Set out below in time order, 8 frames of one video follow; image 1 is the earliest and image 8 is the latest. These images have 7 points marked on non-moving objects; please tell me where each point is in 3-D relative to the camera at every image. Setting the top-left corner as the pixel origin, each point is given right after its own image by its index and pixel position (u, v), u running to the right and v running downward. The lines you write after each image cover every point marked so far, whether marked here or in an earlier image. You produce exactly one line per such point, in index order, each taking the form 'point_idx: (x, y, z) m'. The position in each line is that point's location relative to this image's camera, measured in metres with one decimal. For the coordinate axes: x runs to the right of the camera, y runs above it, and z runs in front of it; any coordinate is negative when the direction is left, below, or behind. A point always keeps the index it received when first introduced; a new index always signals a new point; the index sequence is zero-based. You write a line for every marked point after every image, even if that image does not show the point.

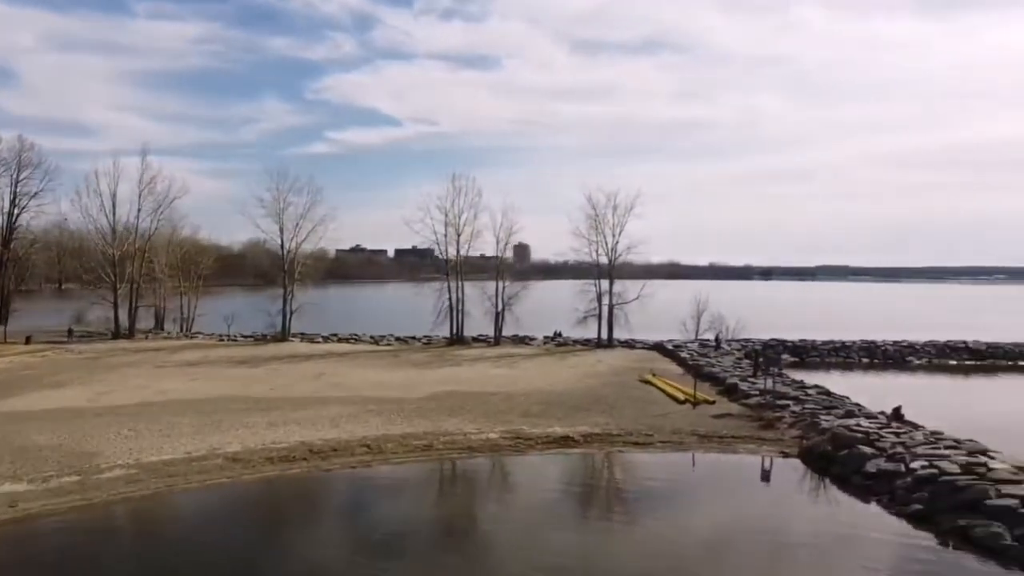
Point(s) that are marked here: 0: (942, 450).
0: (+5.1, -1.9, +9.7) m
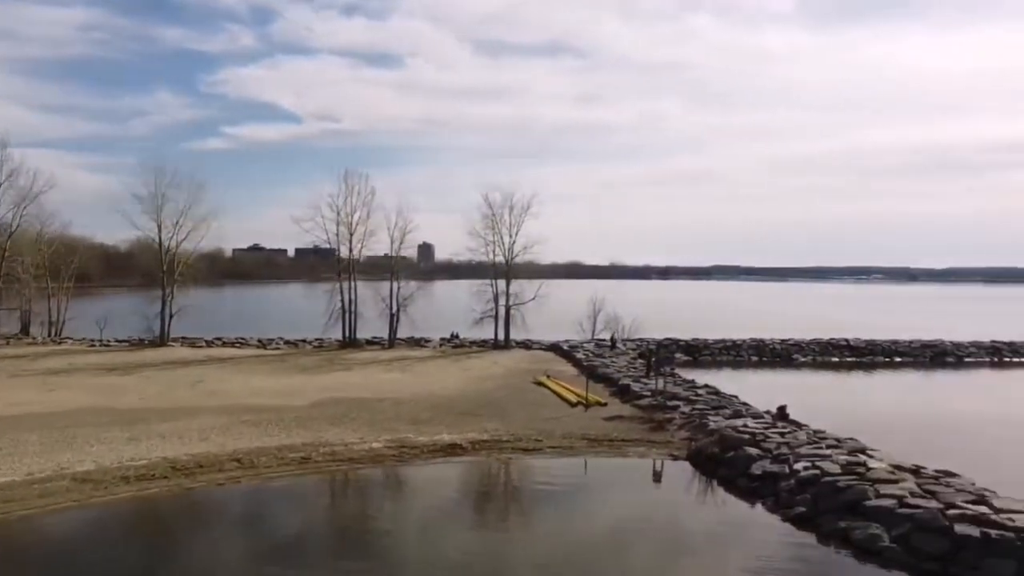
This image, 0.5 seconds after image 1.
0: (+3.7, -1.9, +9.8) m
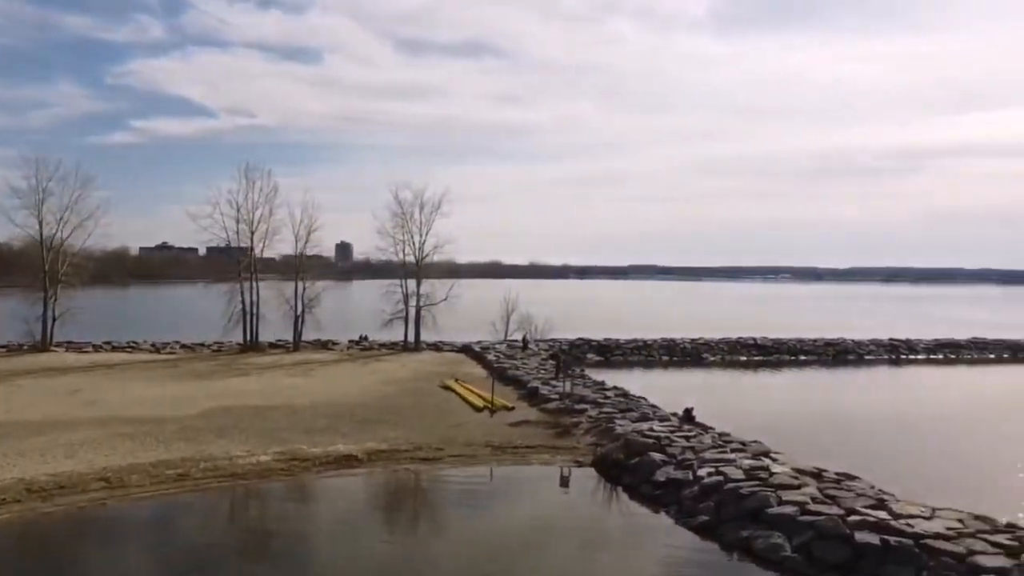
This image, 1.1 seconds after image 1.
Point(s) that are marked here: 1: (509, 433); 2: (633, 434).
0: (+2.5, -1.9, +9.6) m
1: (0.0, -2.0, +11.5) m
2: (+1.6, -1.9, +10.8) m
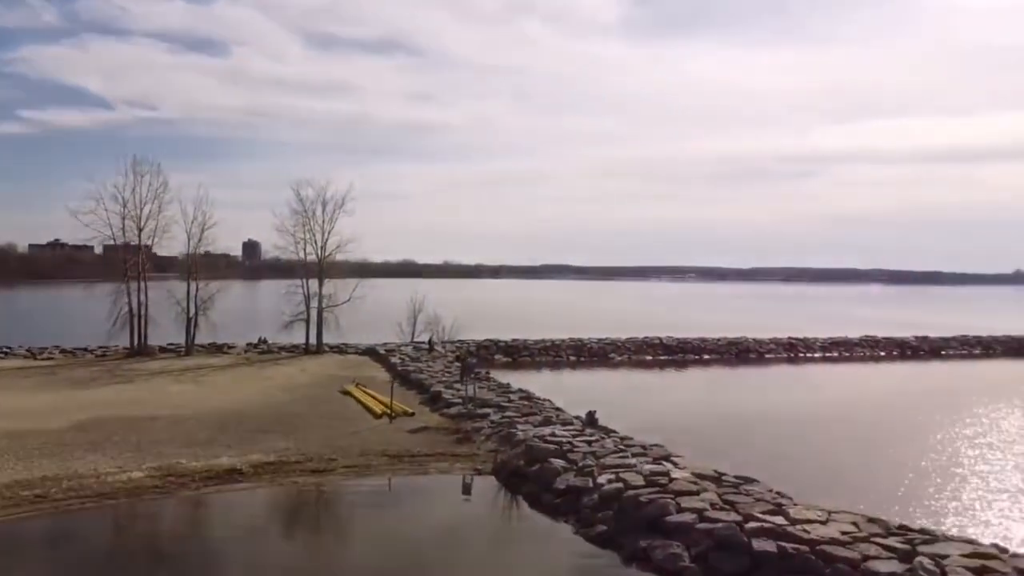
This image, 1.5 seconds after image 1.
0: (+1.3, -2.0, +9.4) m
1: (-1.4, -2.1, +11.1) m
2: (+0.3, -2.0, +10.6) m
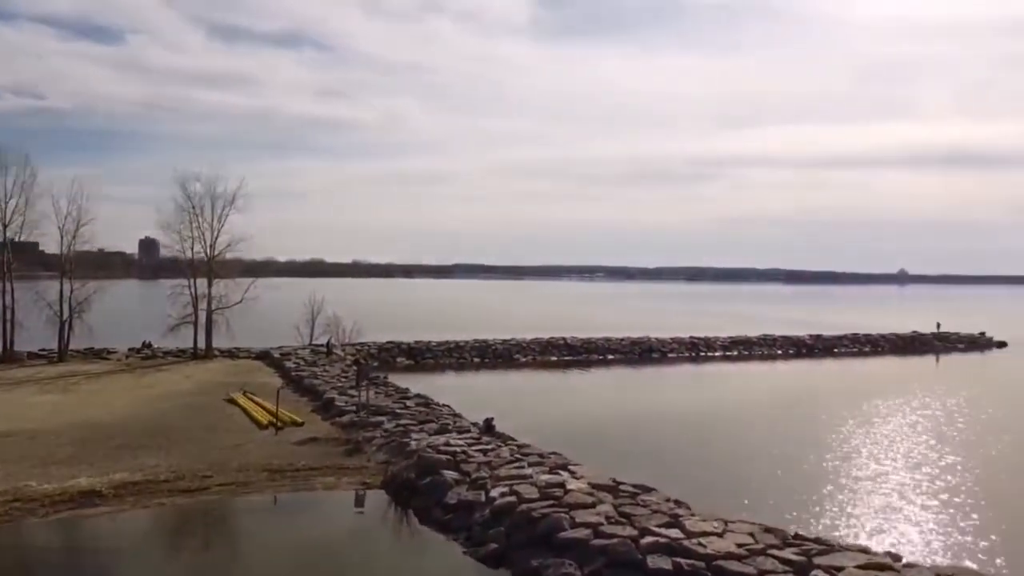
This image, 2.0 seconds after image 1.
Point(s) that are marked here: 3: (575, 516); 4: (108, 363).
0: (+0.1, -2.0, +9.0) m
1: (-2.8, -2.1, +10.3) m
2: (-1.0, -2.0, +10.0) m
3: (+0.6, -2.0, +7.3) m
4: (-9.5, -1.7, +19.2) m
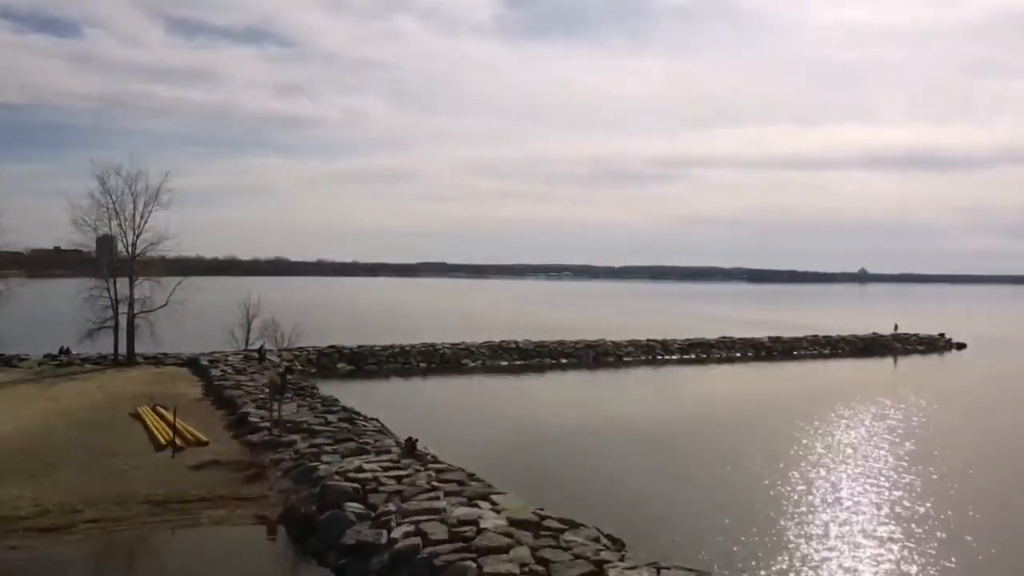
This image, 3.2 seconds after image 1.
0: (-0.7, -2.1, +7.9) m
1: (-3.7, -2.2, +9.1) m
2: (-1.9, -2.0, +8.9) m
3: (-0.2, -2.1, +6.3) m
4: (-10.7, -1.8, +17.7) m
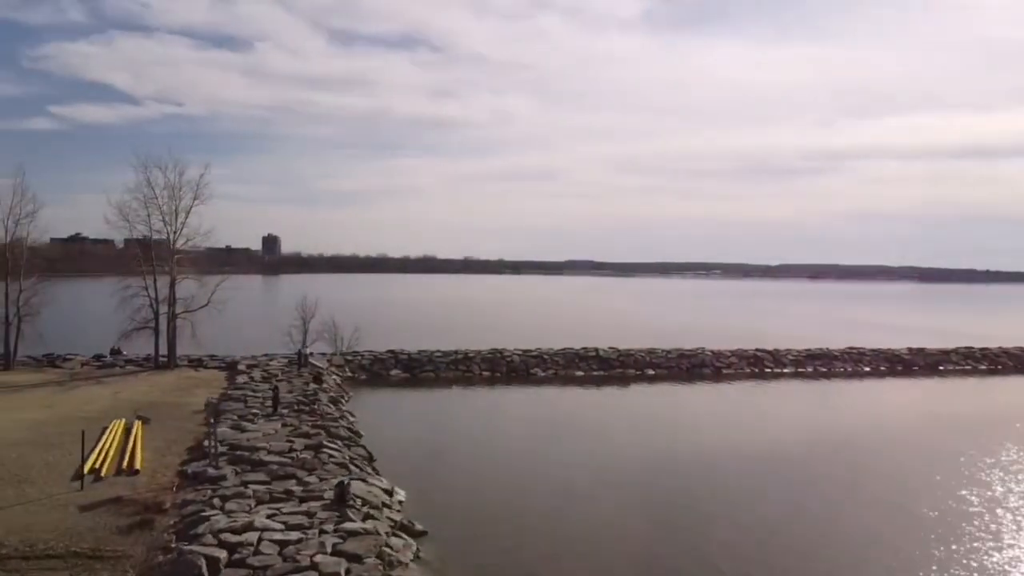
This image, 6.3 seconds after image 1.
0: (-1.5, -2.1, +5.7) m
1: (-4.2, -2.2, +7.4) m
2: (-2.5, -2.1, +6.9) m
3: (-1.3, -2.2, +4.0) m
4: (-9.6, -1.8, +17.1) m
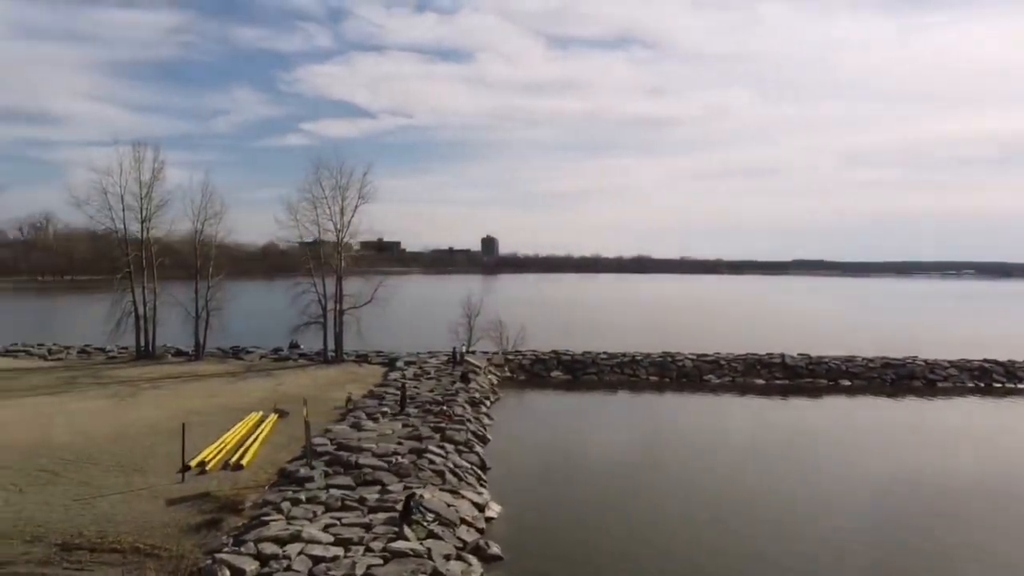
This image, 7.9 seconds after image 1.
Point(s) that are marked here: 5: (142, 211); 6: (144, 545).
0: (-1.3, -2.0, +5.1) m
1: (-3.5, -2.1, +7.4) m
2: (-2.0, -2.0, +6.5) m
3: (-1.6, -2.1, +3.4) m
4: (-6.2, -1.7, +18.2) m
5: (-8.3, +1.7, +18.1) m
6: (-3.1, -2.2, +7.0) m
